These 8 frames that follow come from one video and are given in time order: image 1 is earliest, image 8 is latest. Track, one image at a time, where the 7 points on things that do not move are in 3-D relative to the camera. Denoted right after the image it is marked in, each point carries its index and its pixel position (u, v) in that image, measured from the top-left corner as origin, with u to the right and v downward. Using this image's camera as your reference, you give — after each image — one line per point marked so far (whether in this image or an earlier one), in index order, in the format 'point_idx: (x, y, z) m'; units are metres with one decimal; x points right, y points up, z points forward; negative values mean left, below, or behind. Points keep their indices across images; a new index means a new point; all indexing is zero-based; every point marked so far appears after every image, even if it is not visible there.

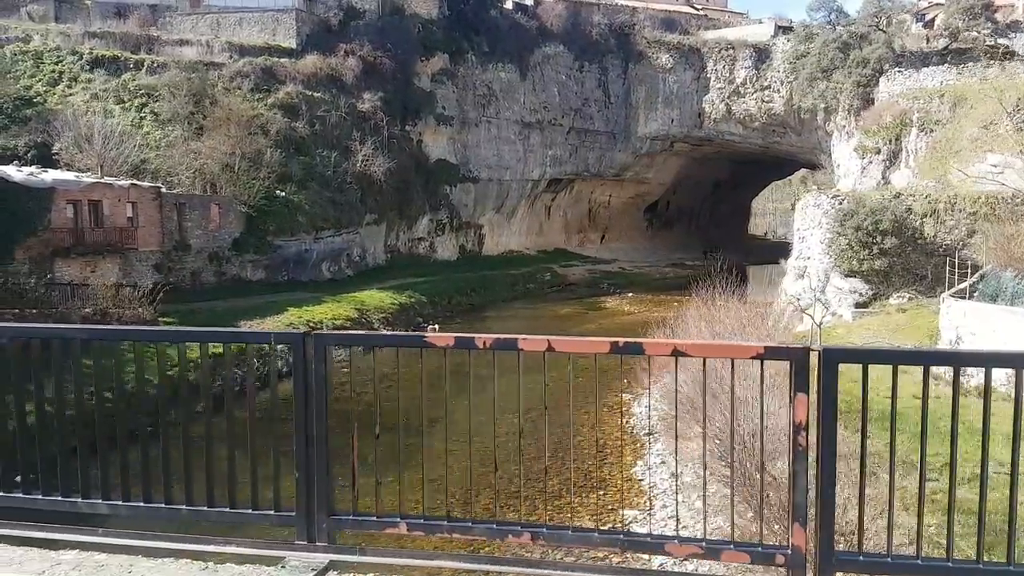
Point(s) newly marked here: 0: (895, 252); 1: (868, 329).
0: (+7.0, +0.7, +14.3) m
1: (+5.7, -0.7, +12.8) m
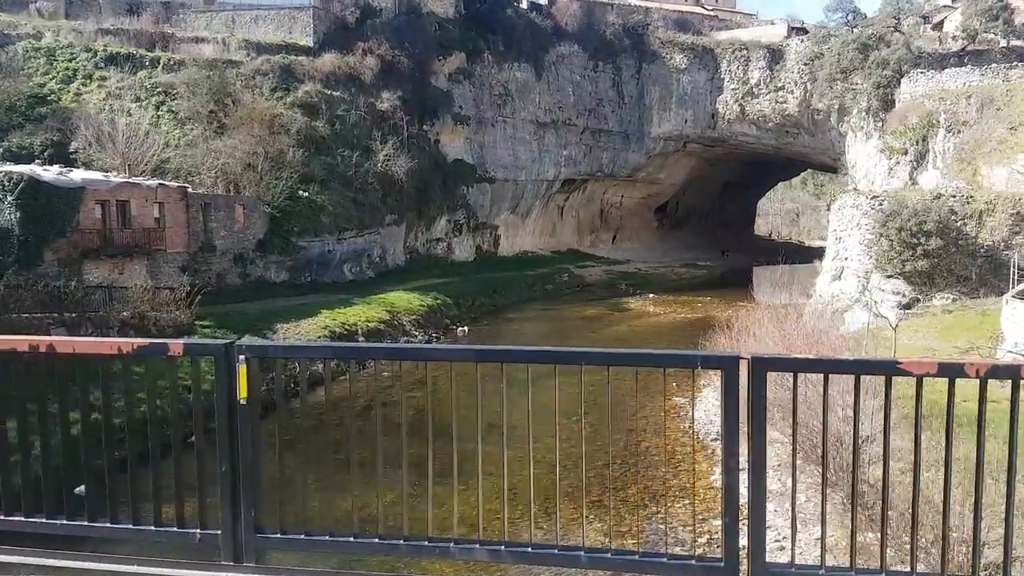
0: (+7.7, +0.6, +14.3) m
1: (+6.5, -0.7, +12.8) m
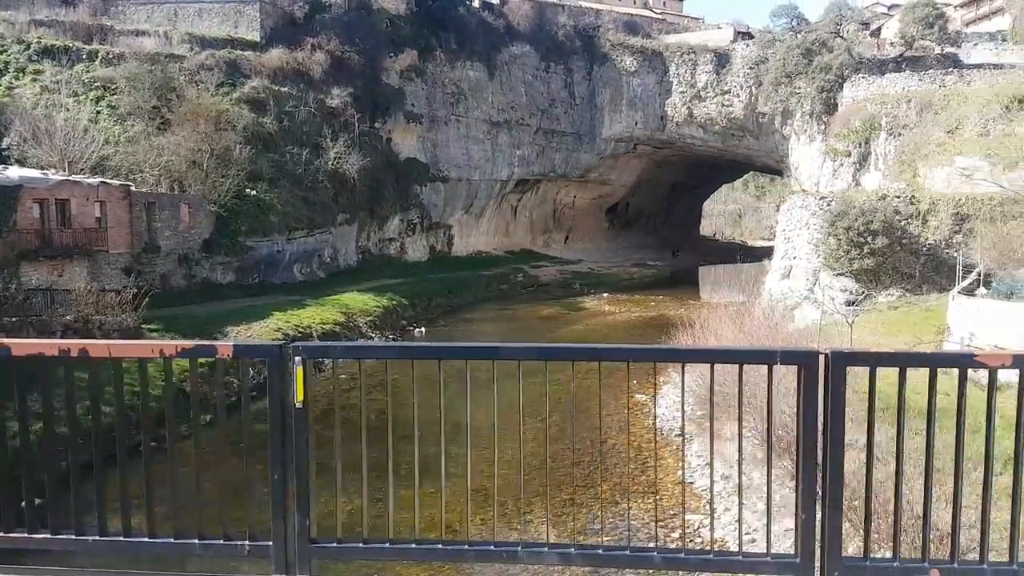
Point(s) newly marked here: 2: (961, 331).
0: (+7.0, +0.7, +14.7) m
1: (+5.8, -0.6, +13.1) m
2: (+5.7, -0.5, +10.0) m
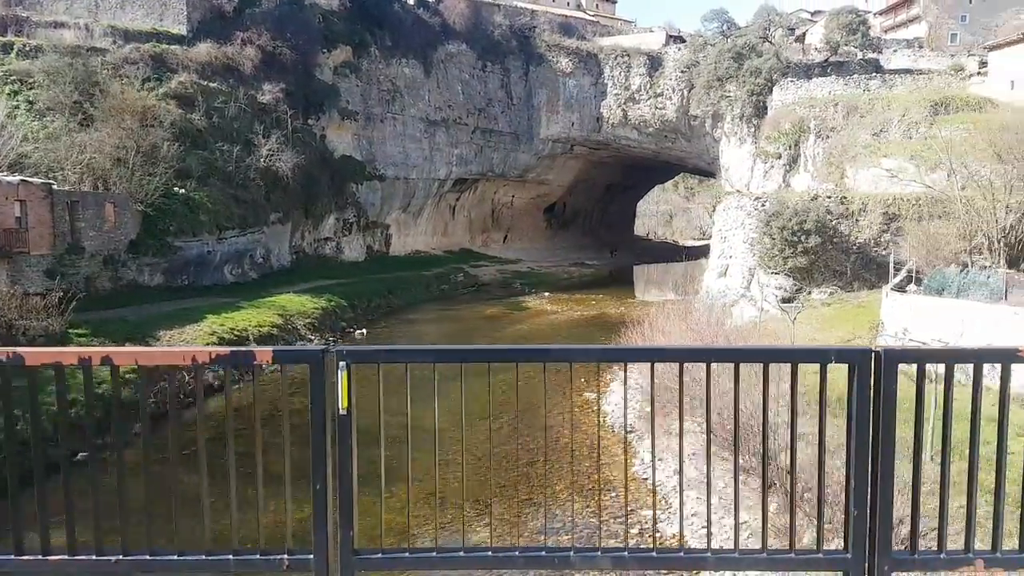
0: (+5.9, +0.7, +15.2) m
1: (+4.9, -0.6, +13.5) m
2: (+5.0, -0.5, +10.4) m
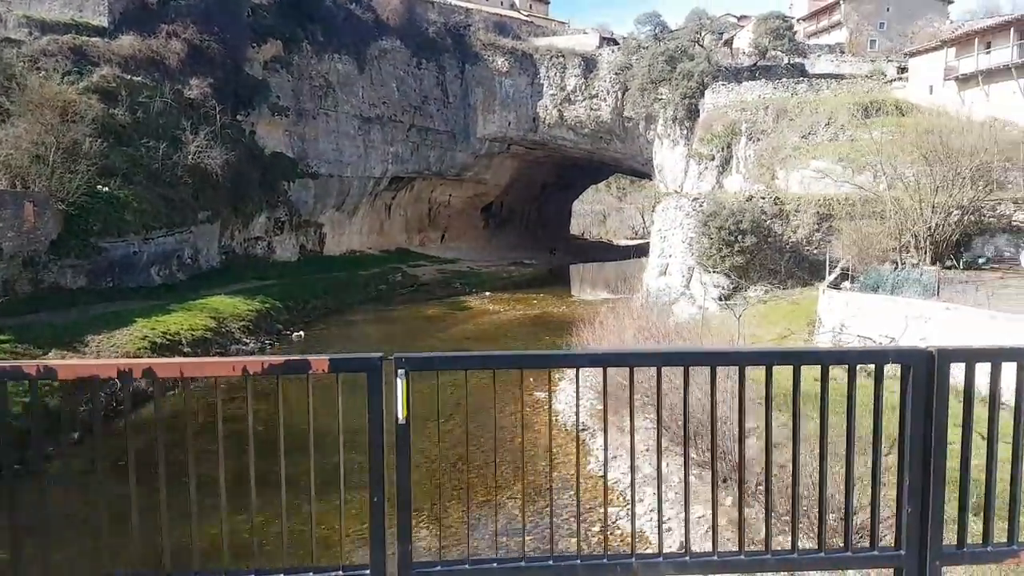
0: (+4.8, +0.8, +15.5) m
1: (+3.9, -0.6, +13.8) m
2: (+4.3, -0.5, +10.7) m
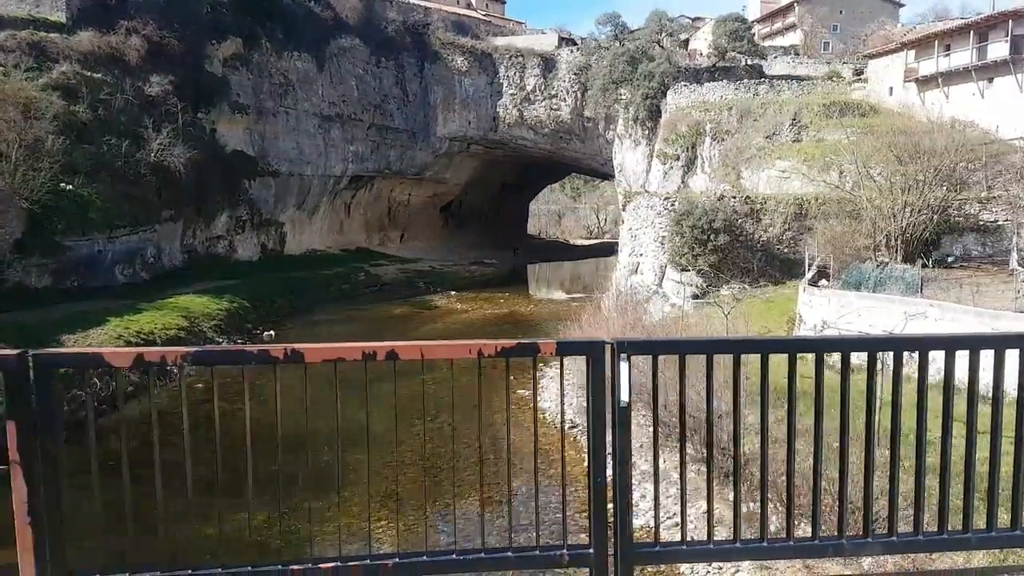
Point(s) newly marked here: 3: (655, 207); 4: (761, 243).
0: (+4.3, +0.8, +15.9) m
1: (+3.6, -0.5, +14.1) m
2: (+4.2, -0.4, +11.1) m
3: (+3.1, +1.8, +17.2) m
4: (+5.1, +0.9, +16.1) m
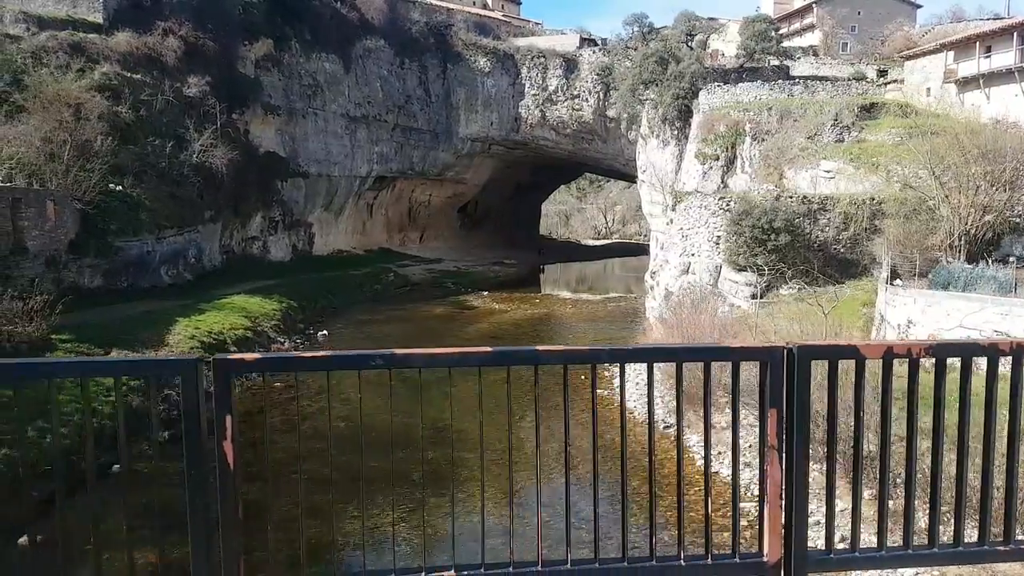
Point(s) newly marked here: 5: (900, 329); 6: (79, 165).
0: (+5.5, +0.8, +16.0) m
1: (+4.8, -0.5, +14.2) m
2: (+5.4, -0.4, +11.1) m
3: (+4.3, +1.8, +17.2) m
4: (+6.3, +0.9, +16.1) m
5: (+5.3, -0.6, +10.9) m
6: (-10.2, +2.9, +18.4) m
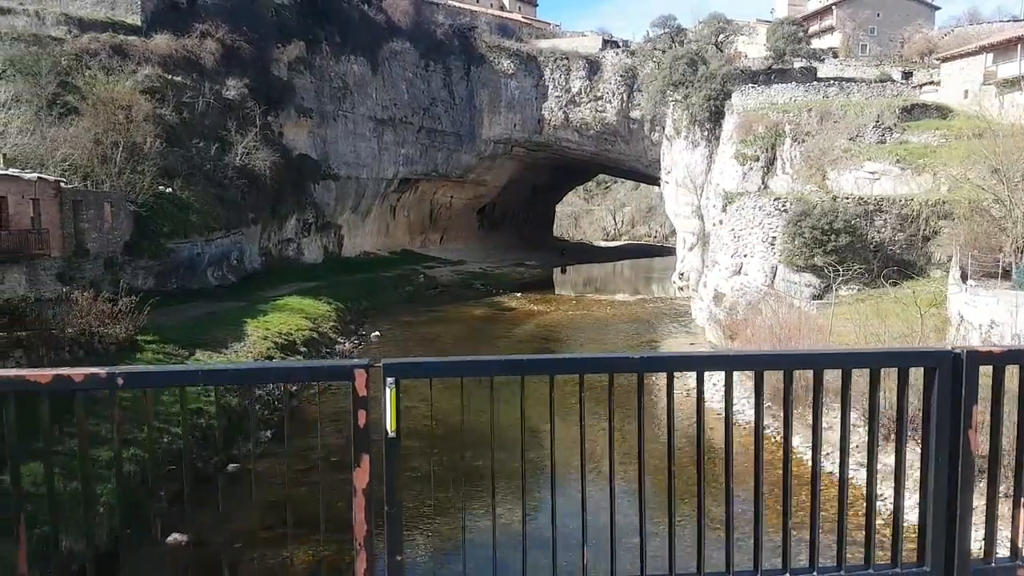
0: (+6.7, +0.8, +16.0) m
1: (+5.9, -0.5, +14.2) m
2: (+6.6, -0.4, +11.2) m
3: (+5.5, +1.8, +17.3) m
4: (+7.5, +0.9, +16.2) m
5: (+6.5, -0.6, +10.9) m
6: (-9.0, +2.8, +18.5) m
